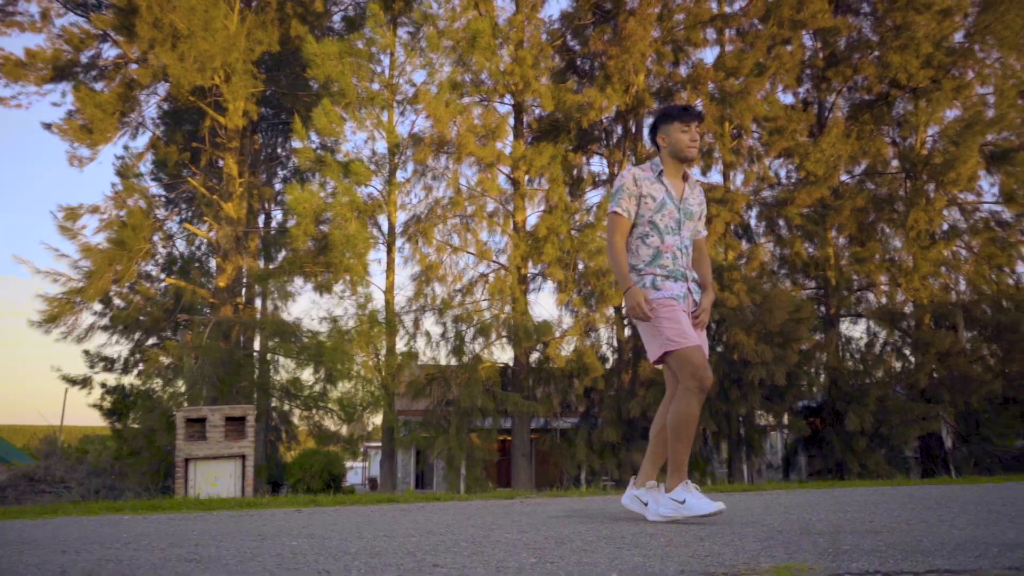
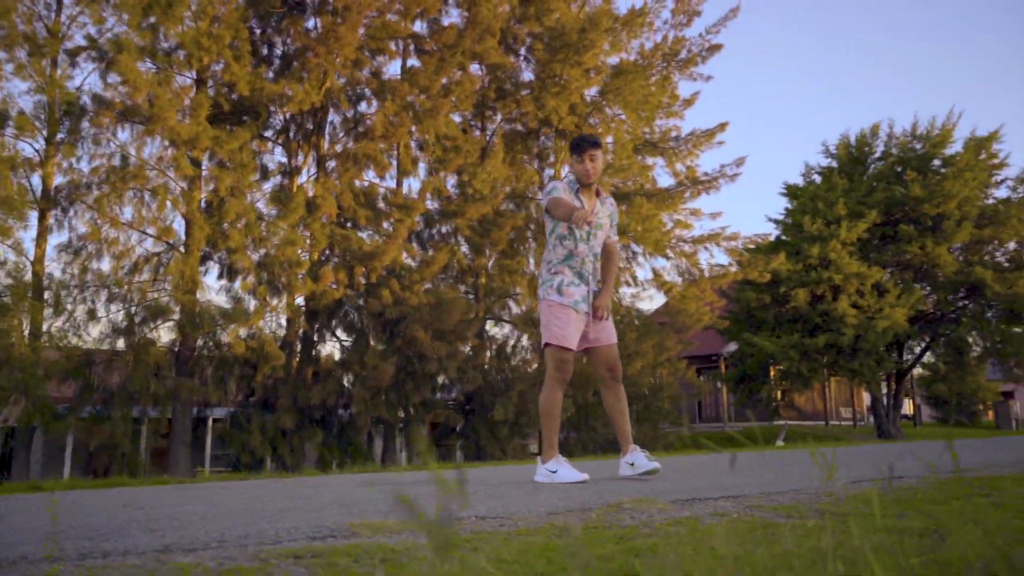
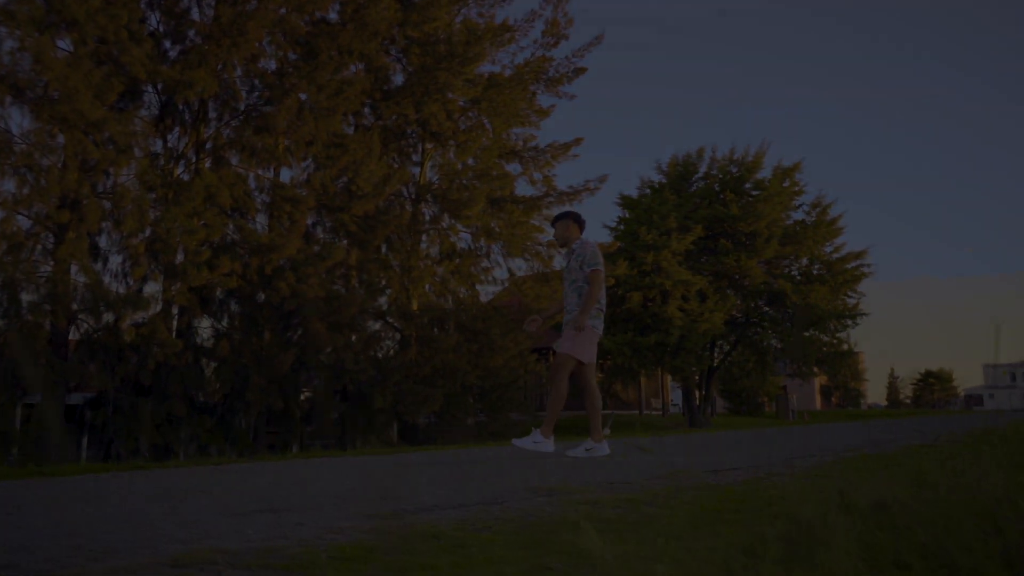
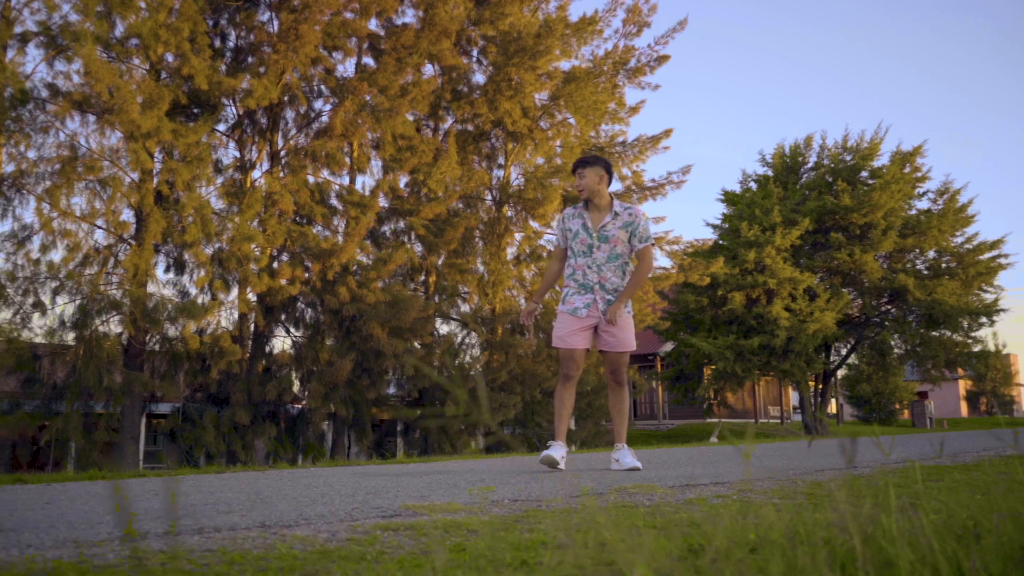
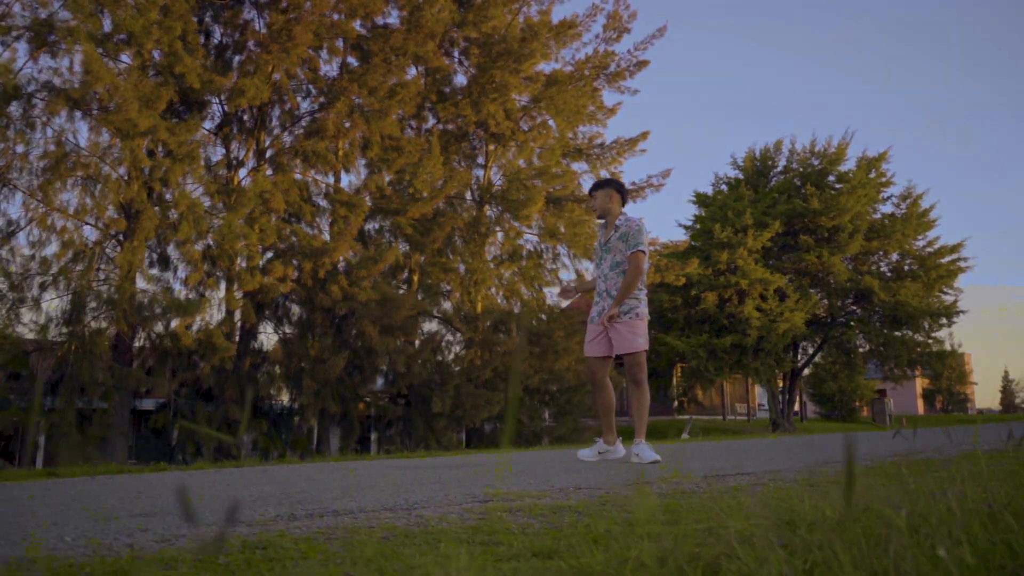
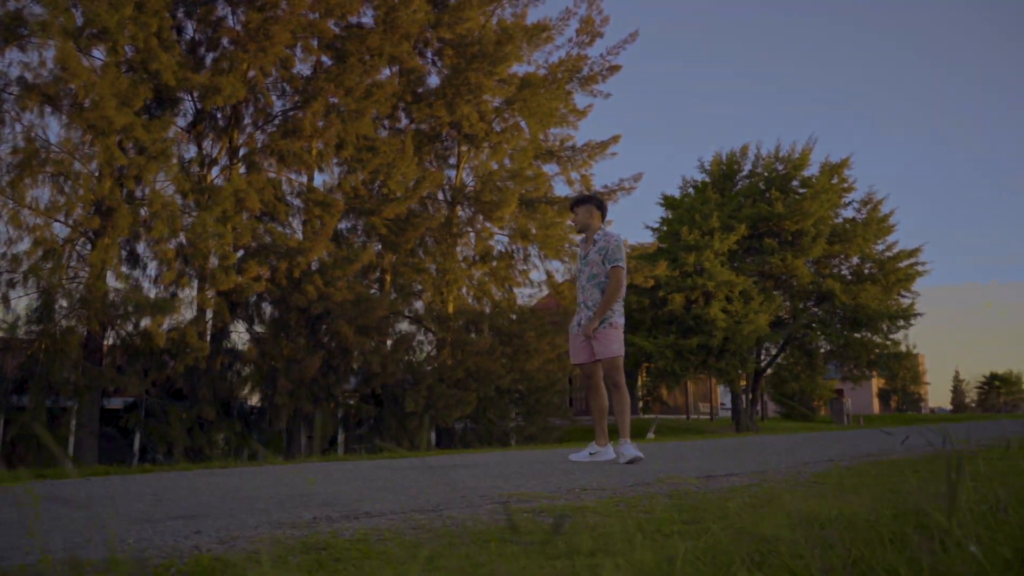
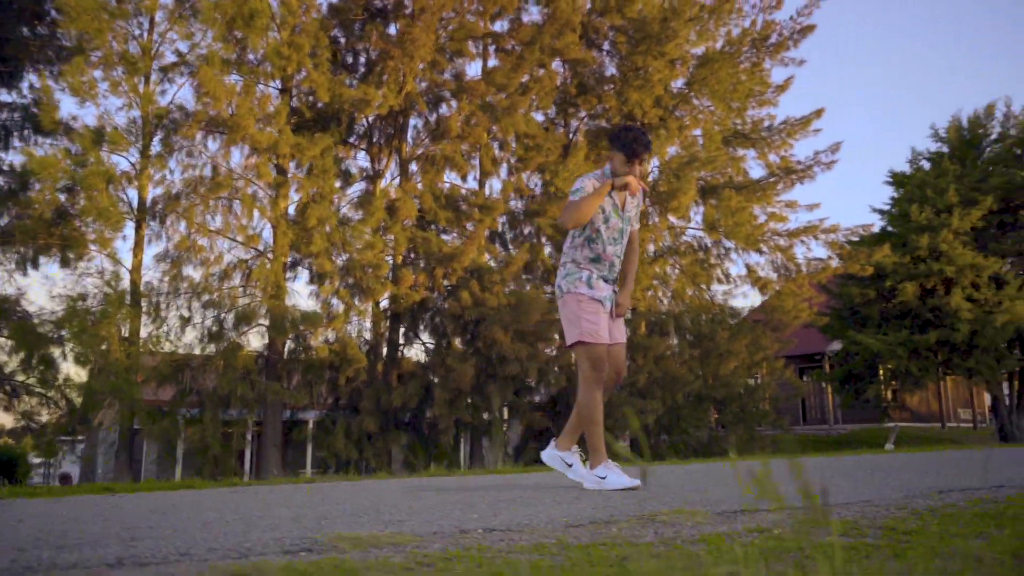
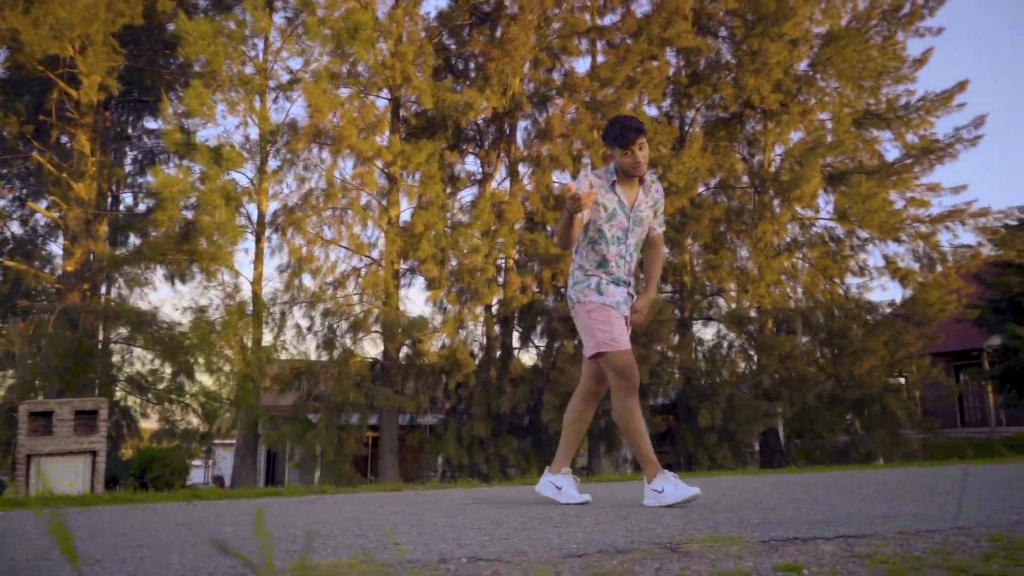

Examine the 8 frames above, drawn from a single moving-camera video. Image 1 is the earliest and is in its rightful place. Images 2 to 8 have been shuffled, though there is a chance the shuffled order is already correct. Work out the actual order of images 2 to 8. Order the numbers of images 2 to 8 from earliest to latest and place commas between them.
8, 7, 2, 4, 5, 6, 3
